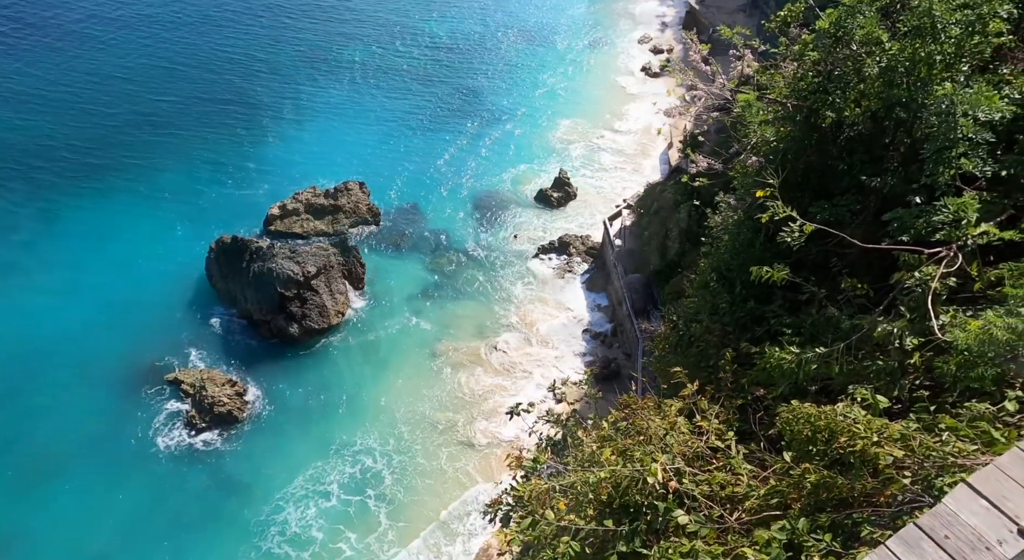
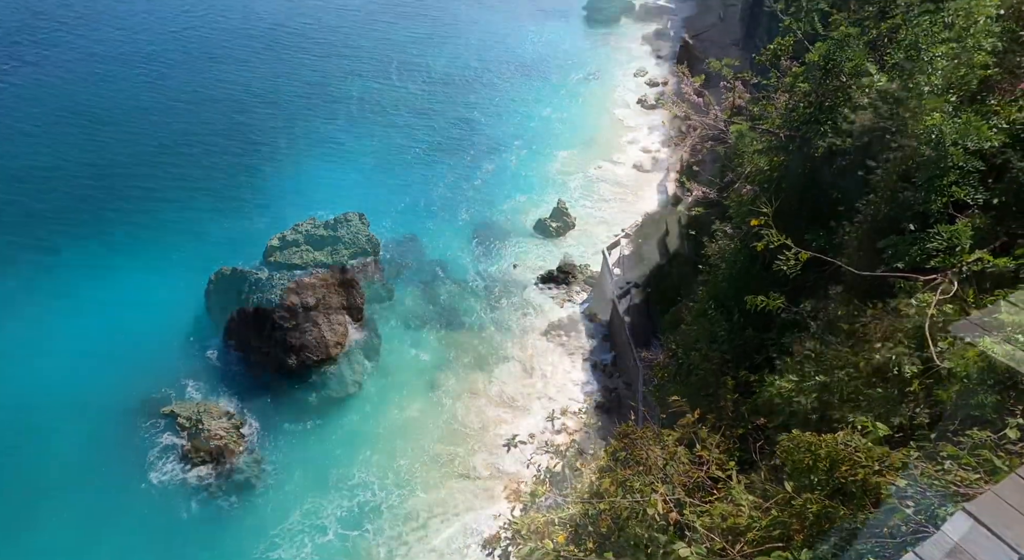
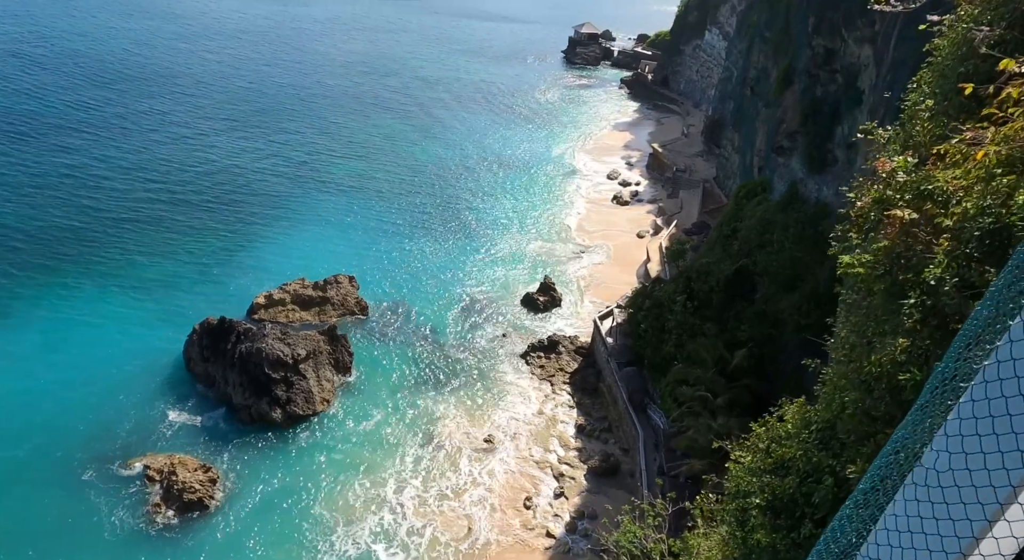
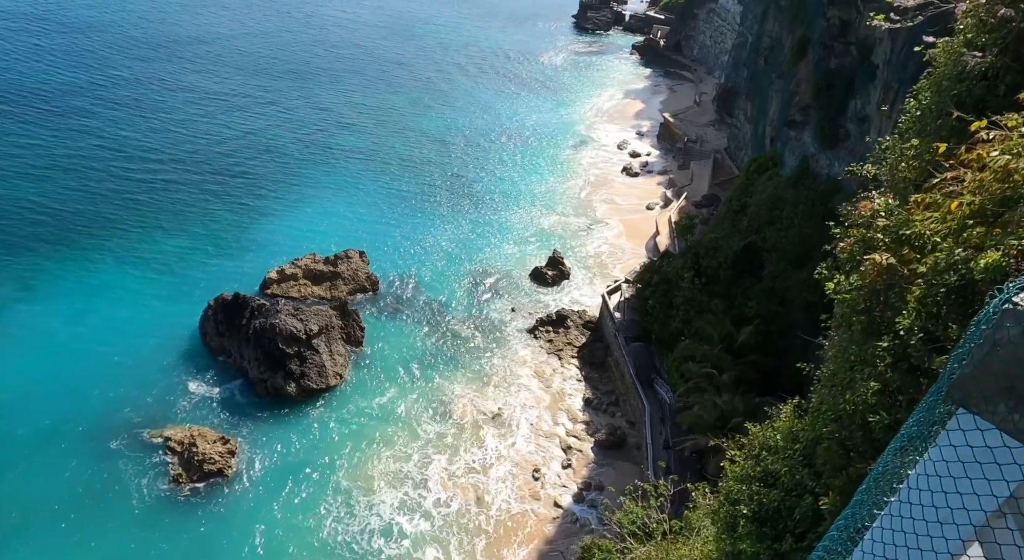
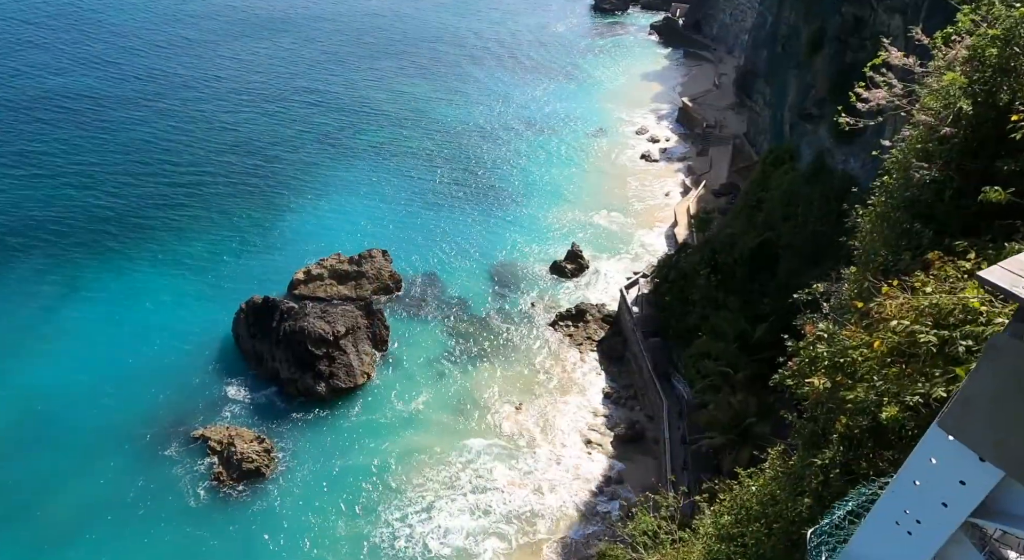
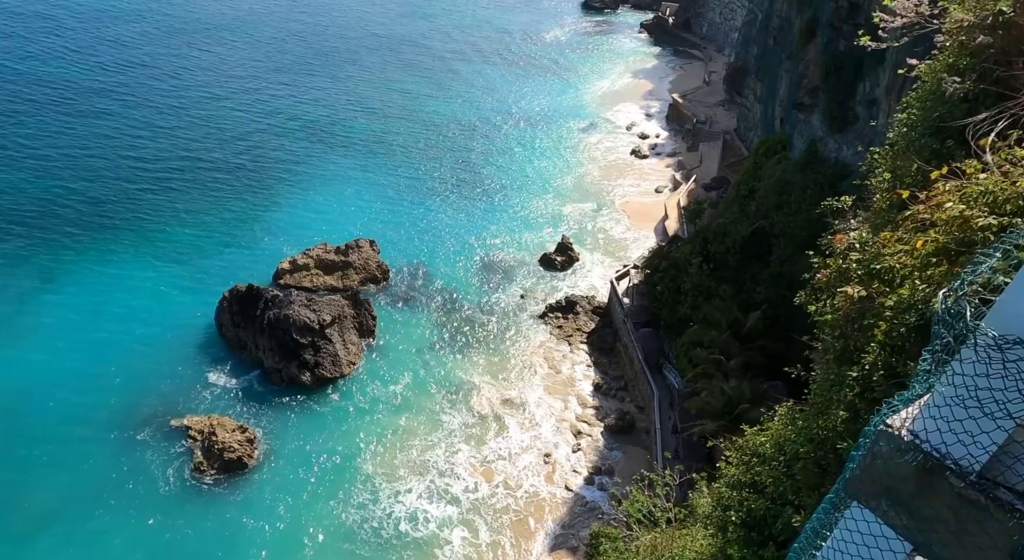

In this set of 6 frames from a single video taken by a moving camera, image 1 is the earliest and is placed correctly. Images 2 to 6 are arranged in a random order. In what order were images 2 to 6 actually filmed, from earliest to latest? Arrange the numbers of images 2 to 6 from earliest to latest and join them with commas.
2, 5, 6, 4, 3
